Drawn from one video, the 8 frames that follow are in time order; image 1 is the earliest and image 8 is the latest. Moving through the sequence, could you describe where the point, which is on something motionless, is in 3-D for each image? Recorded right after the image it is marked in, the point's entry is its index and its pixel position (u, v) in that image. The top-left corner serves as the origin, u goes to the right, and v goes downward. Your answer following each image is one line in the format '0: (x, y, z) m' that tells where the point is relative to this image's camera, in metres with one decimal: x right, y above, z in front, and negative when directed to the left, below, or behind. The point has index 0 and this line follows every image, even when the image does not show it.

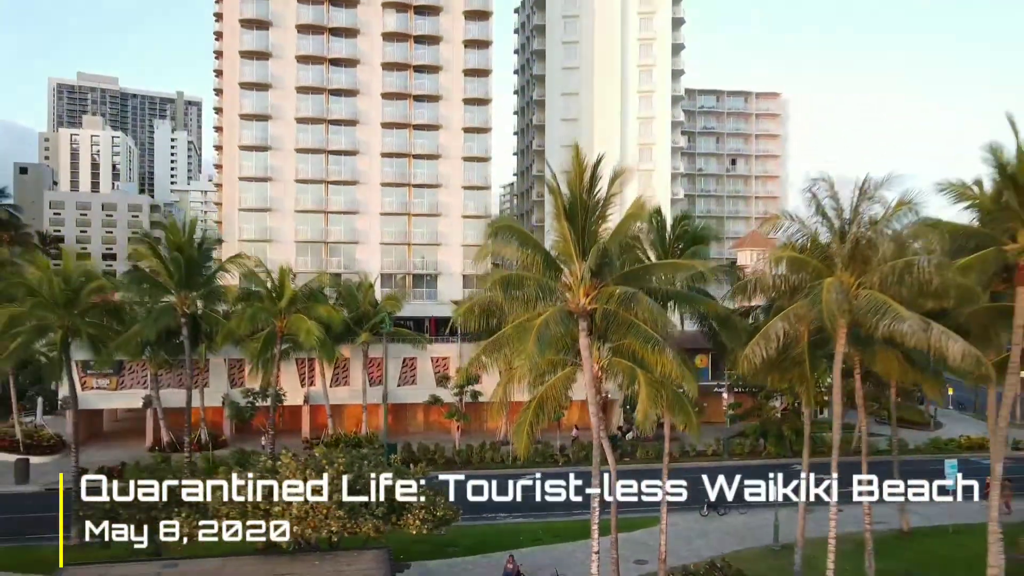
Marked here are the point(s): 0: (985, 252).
0: (+10.6, +0.8, +17.0) m
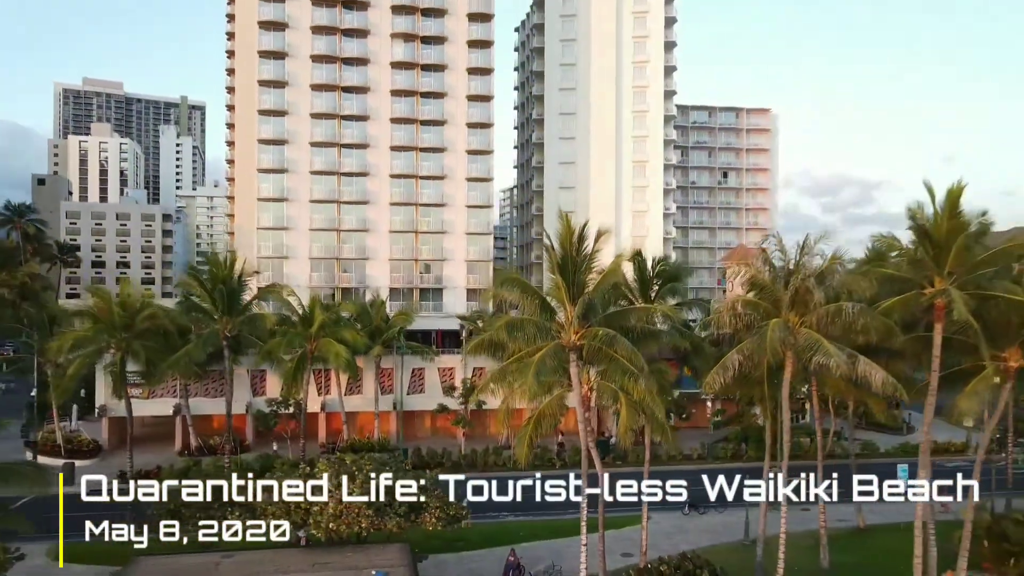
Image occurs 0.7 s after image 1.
0: (+10.7, -0.2, +20.4) m
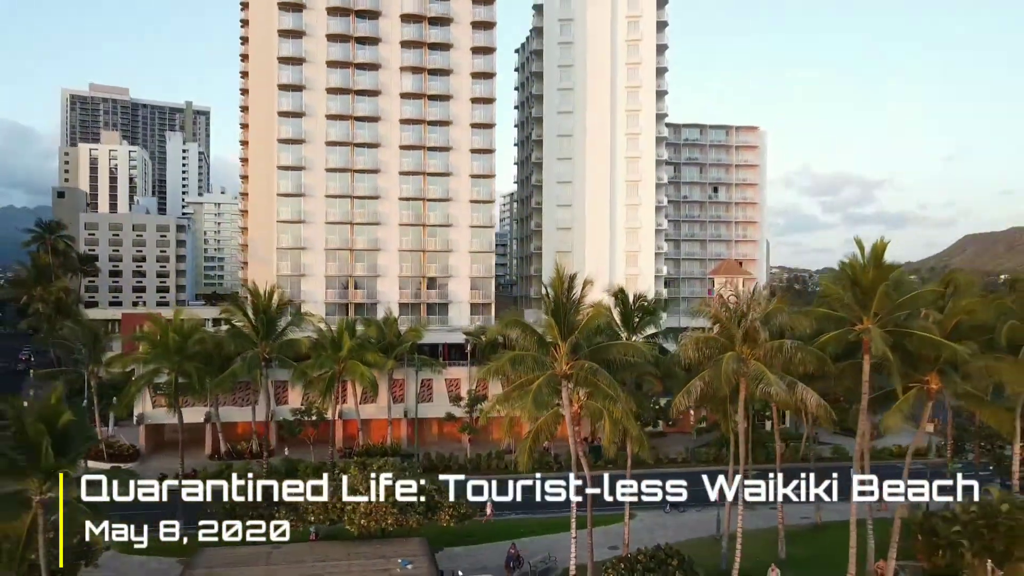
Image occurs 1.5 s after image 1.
0: (+10.7, -1.4, +24.7) m
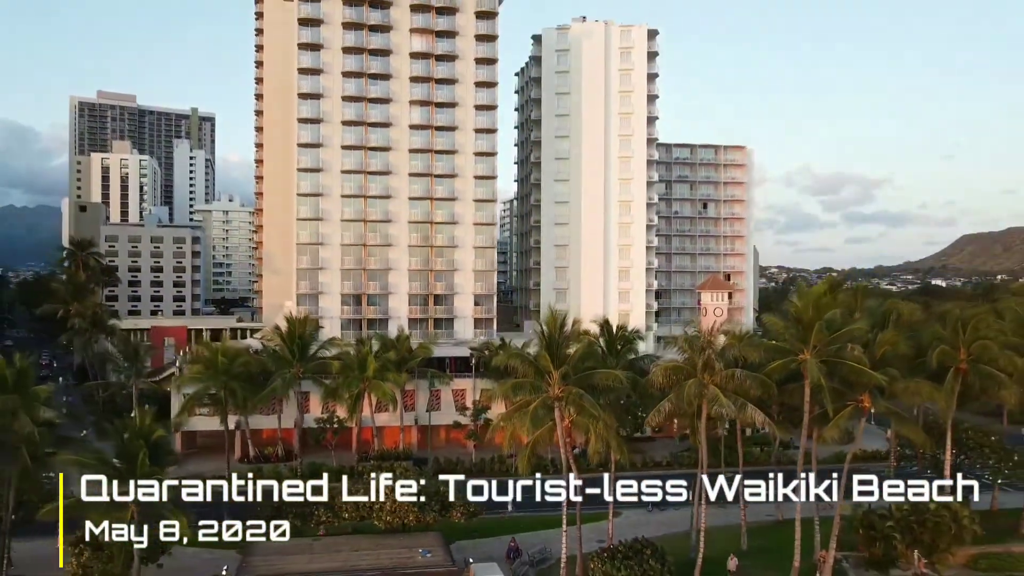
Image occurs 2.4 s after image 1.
0: (+10.8, -2.9, +29.9) m
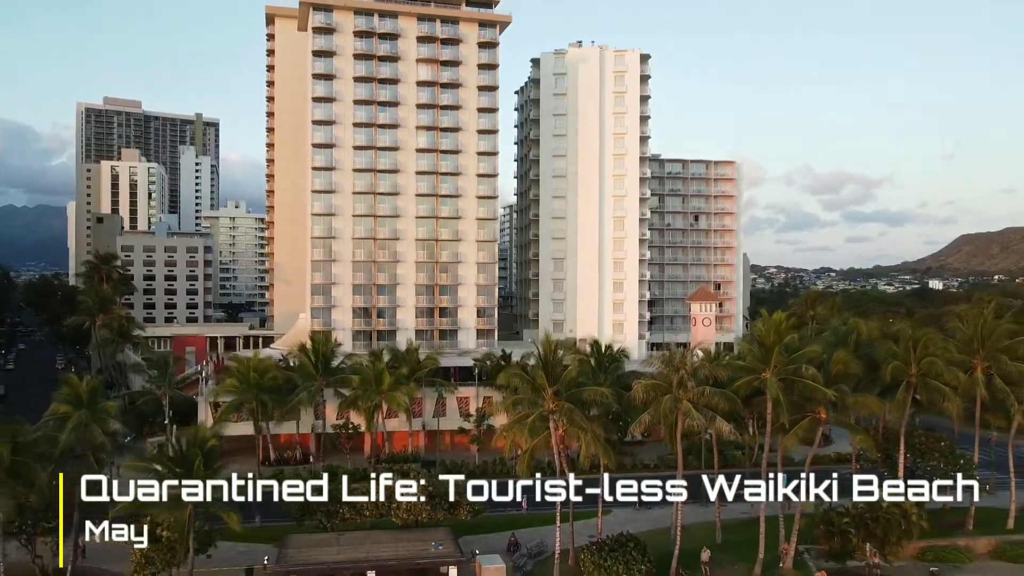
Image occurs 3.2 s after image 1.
0: (+10.8, -4.1, +34.4) m
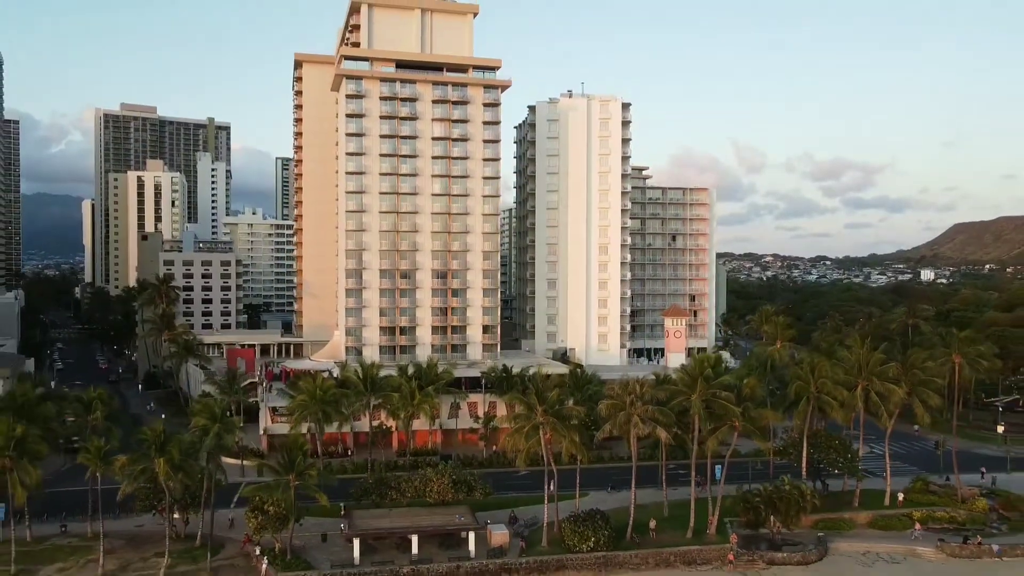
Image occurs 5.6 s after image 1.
0: (+10.9, -7.1, +48.3) m
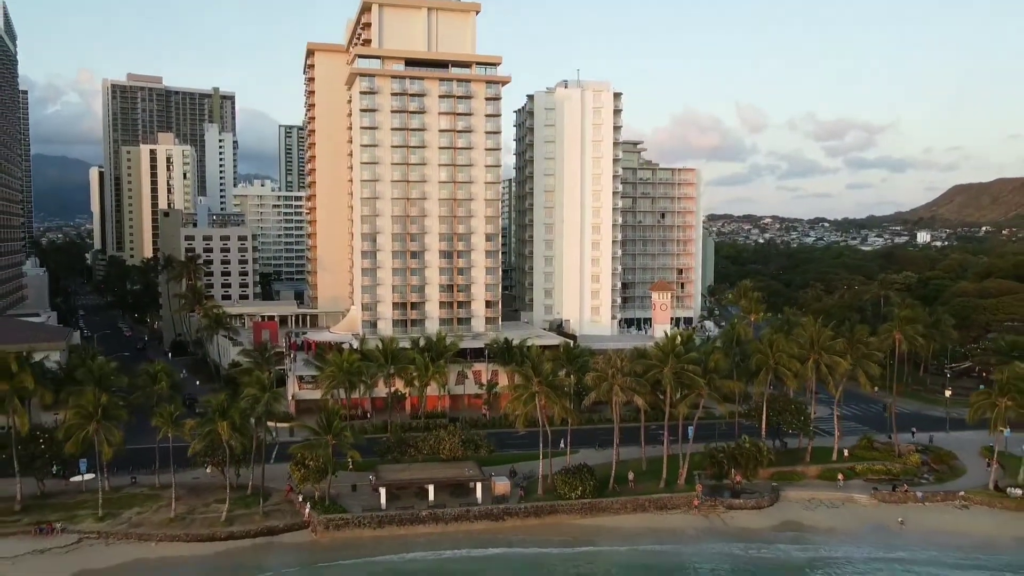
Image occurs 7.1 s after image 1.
0: (+10.9, -6.3, +57.2) m
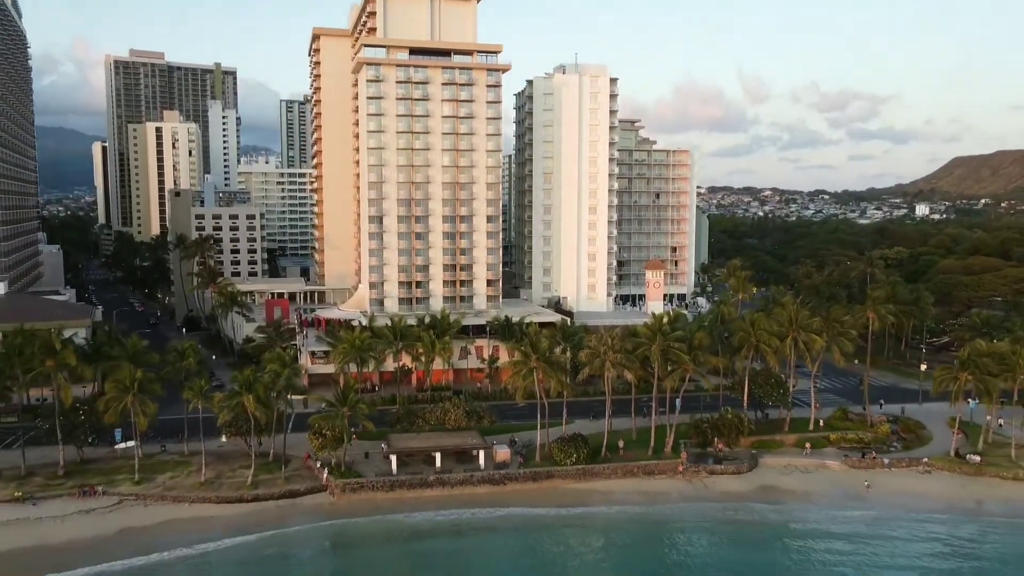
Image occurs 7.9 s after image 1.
0: (+10.9, -5.0, +62.1) m
